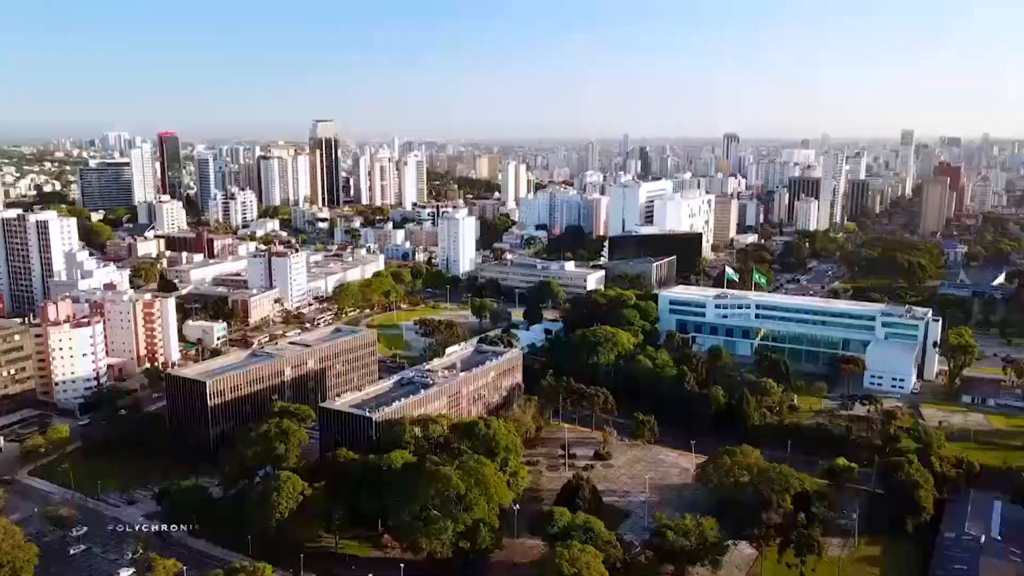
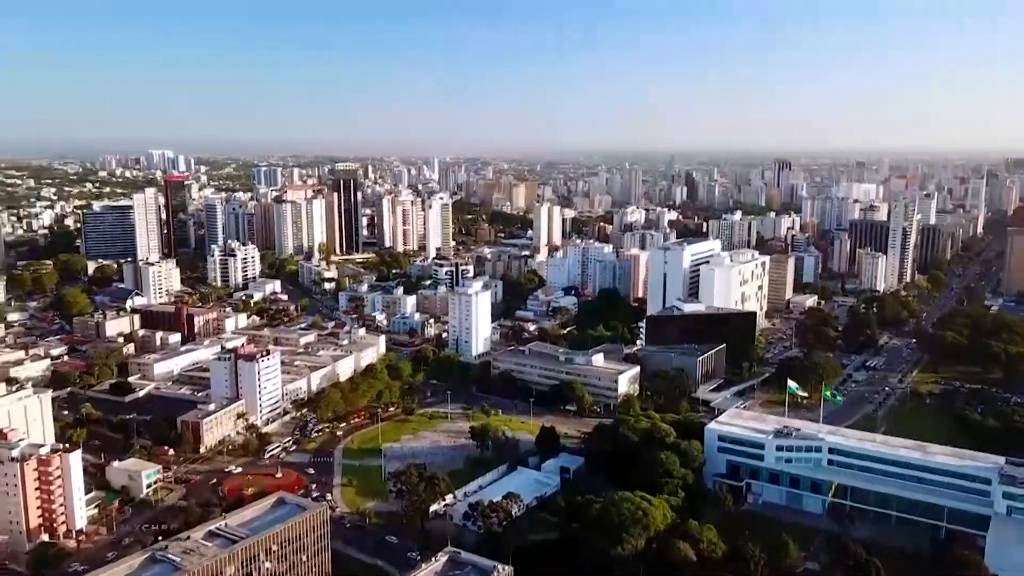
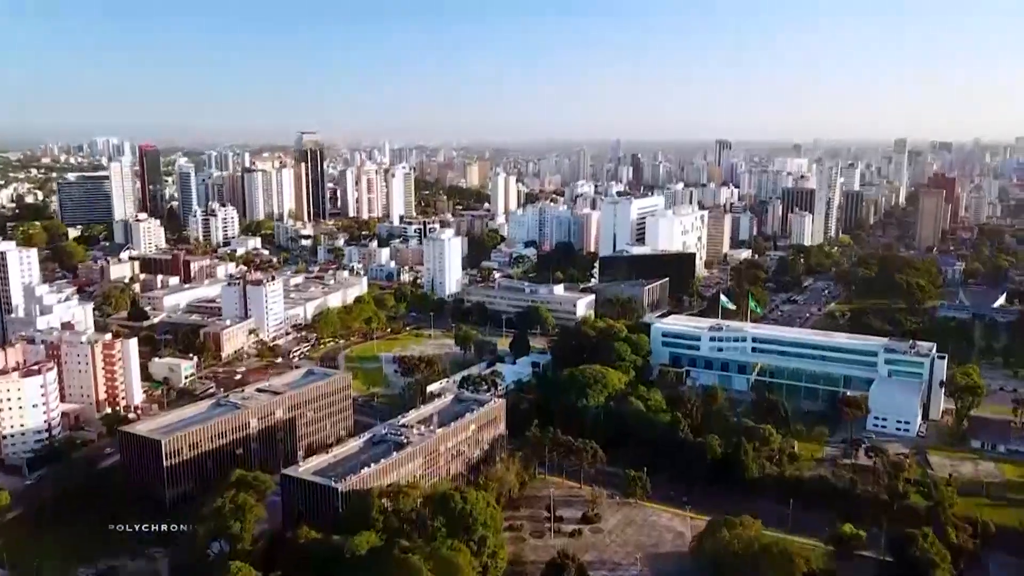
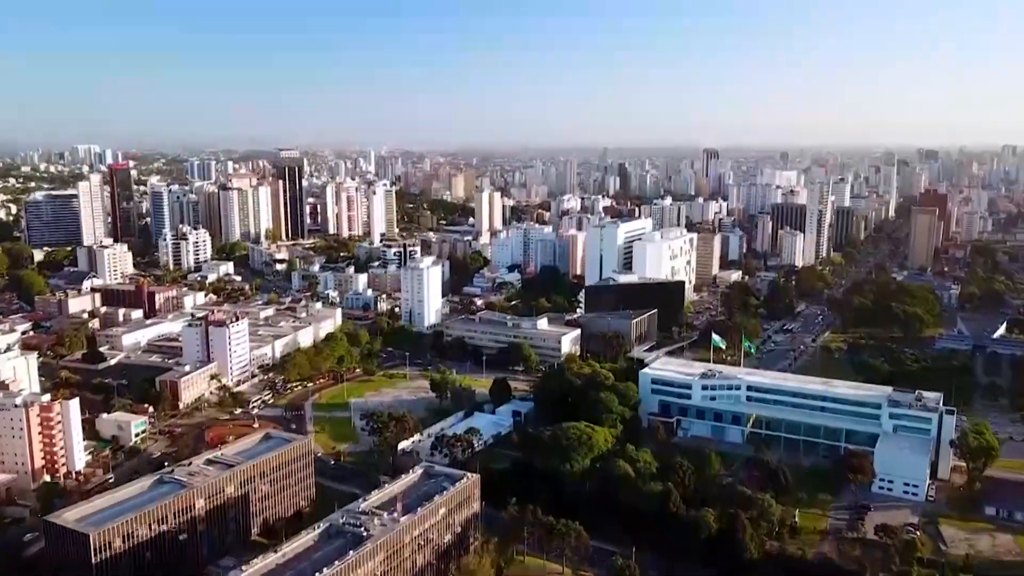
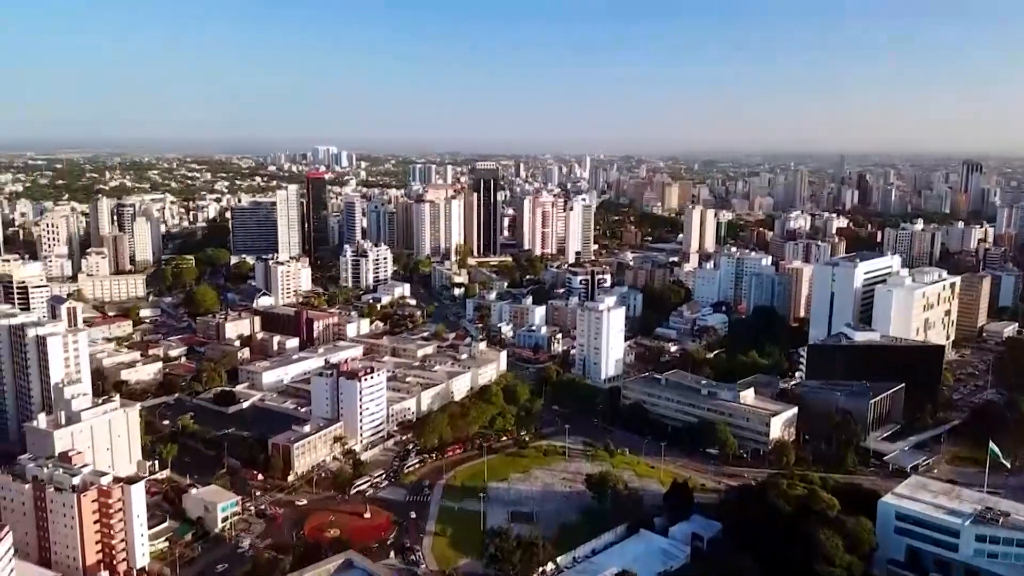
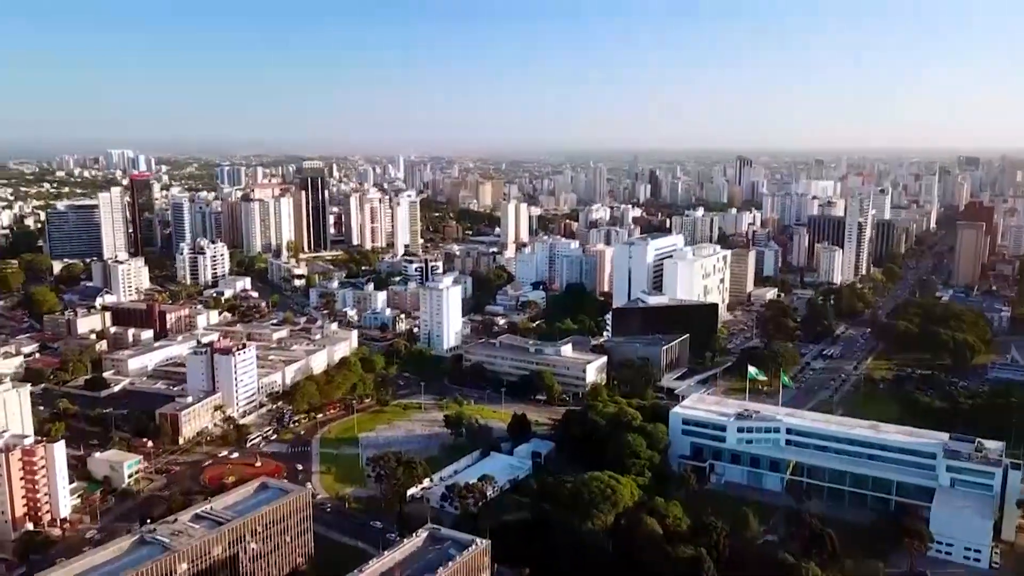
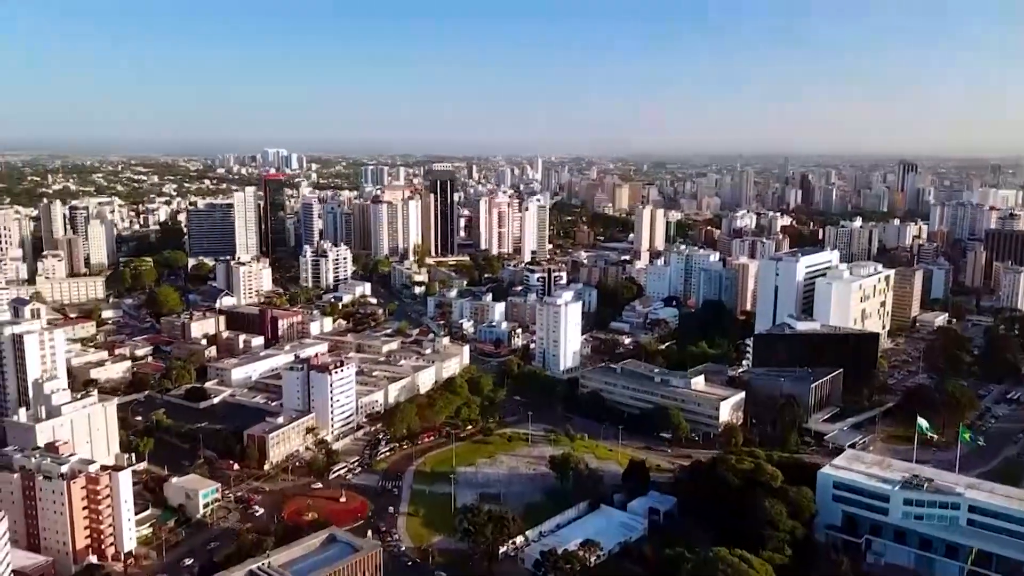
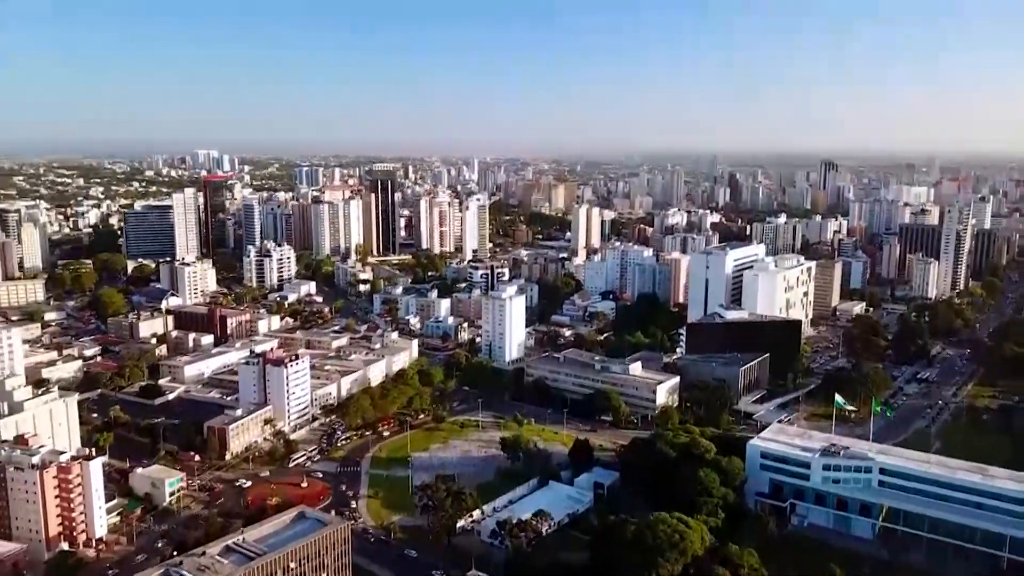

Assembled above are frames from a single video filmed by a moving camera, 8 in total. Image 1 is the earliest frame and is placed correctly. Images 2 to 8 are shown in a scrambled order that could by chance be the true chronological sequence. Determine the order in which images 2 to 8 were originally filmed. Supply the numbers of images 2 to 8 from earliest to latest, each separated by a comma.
3, 4, 6, 2, 8, 7, 5
